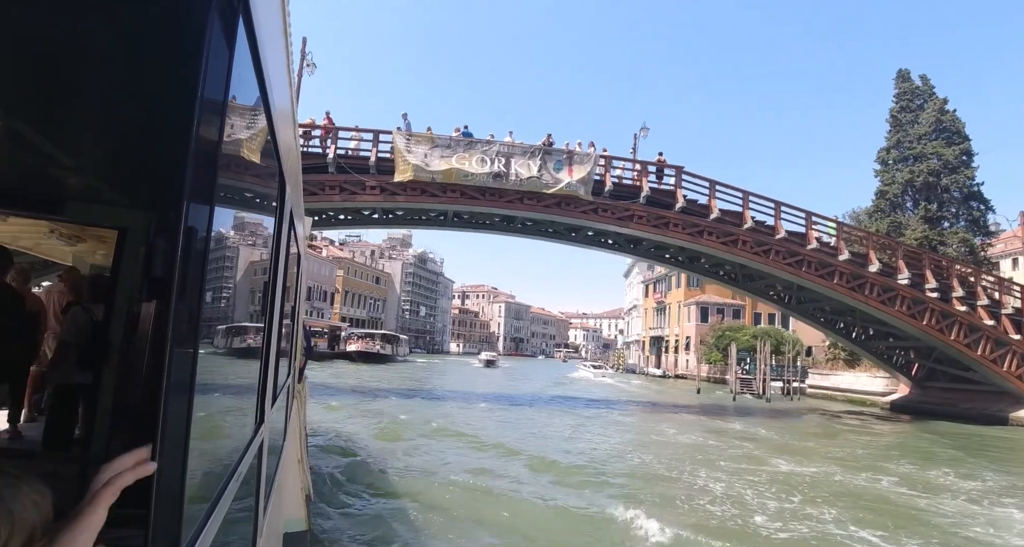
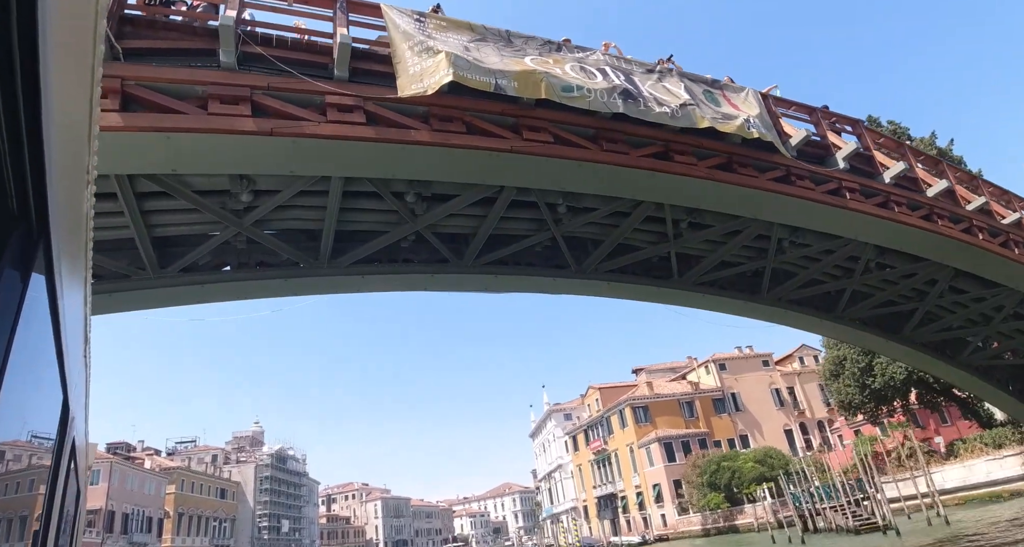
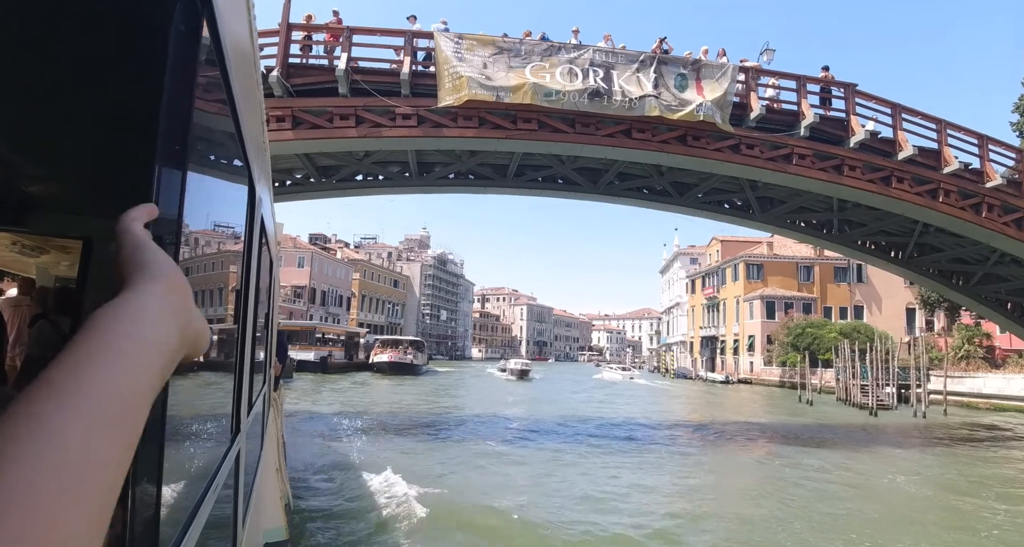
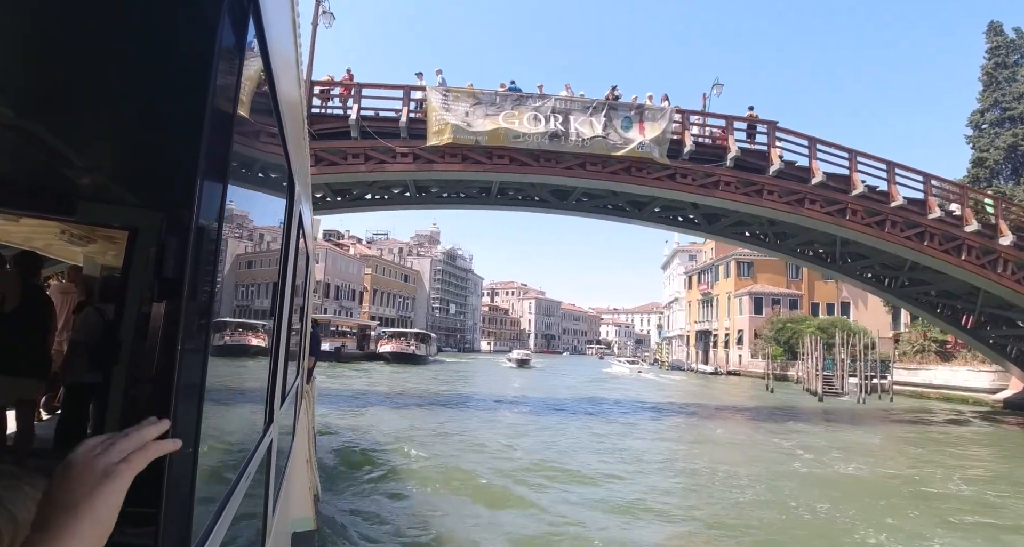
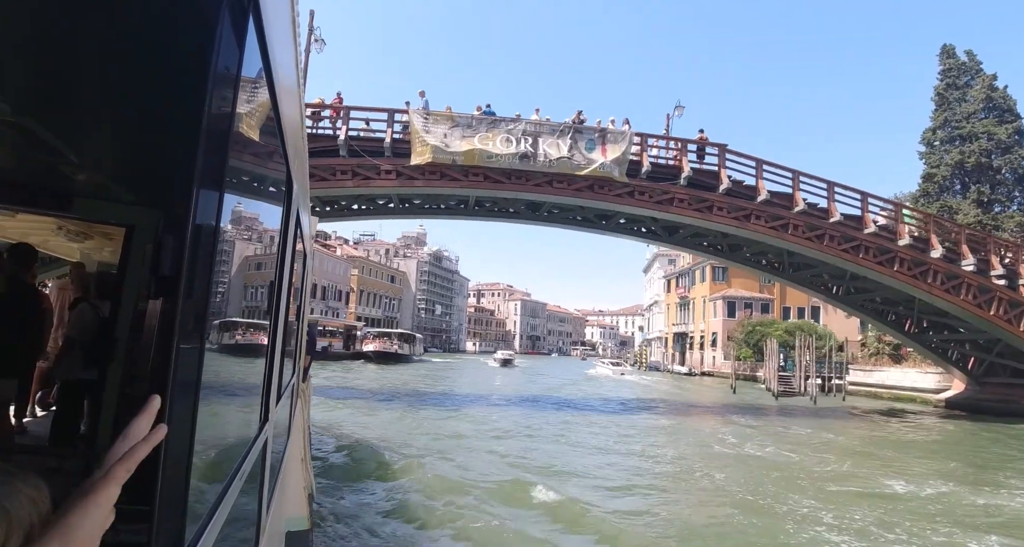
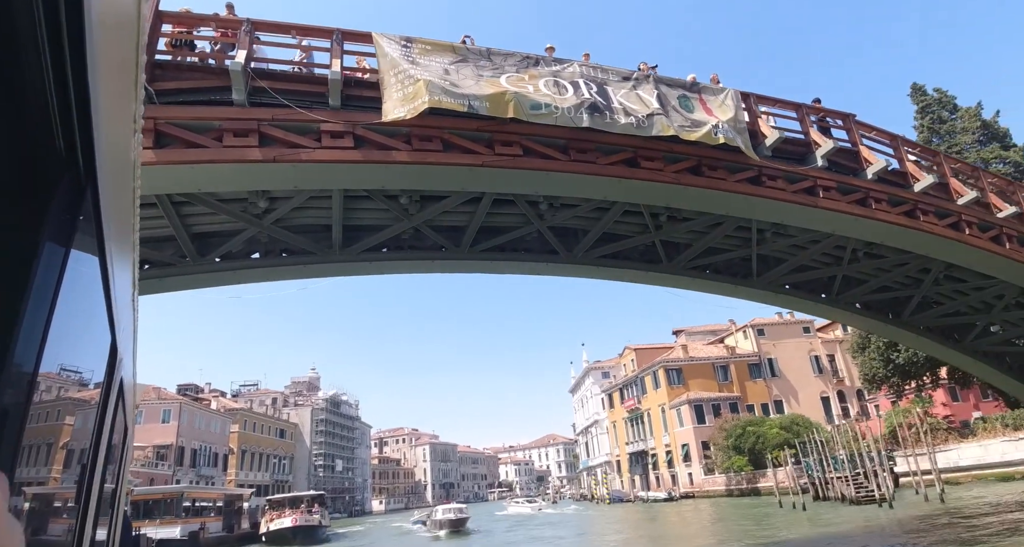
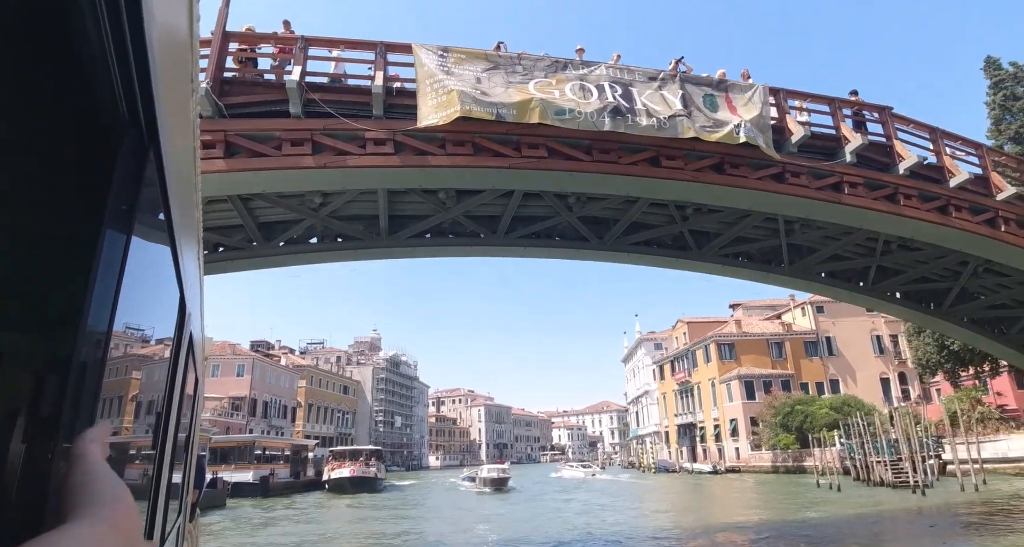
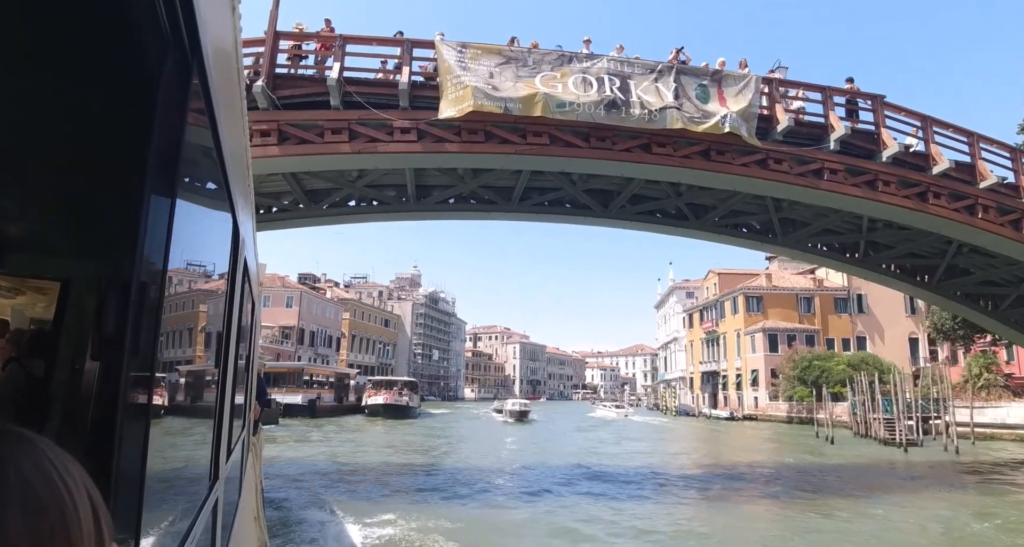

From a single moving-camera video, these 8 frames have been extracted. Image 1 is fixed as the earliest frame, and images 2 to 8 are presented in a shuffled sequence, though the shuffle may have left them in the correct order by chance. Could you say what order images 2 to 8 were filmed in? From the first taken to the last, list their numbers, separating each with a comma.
5, 4, 3, 8, 7, 6, 2
